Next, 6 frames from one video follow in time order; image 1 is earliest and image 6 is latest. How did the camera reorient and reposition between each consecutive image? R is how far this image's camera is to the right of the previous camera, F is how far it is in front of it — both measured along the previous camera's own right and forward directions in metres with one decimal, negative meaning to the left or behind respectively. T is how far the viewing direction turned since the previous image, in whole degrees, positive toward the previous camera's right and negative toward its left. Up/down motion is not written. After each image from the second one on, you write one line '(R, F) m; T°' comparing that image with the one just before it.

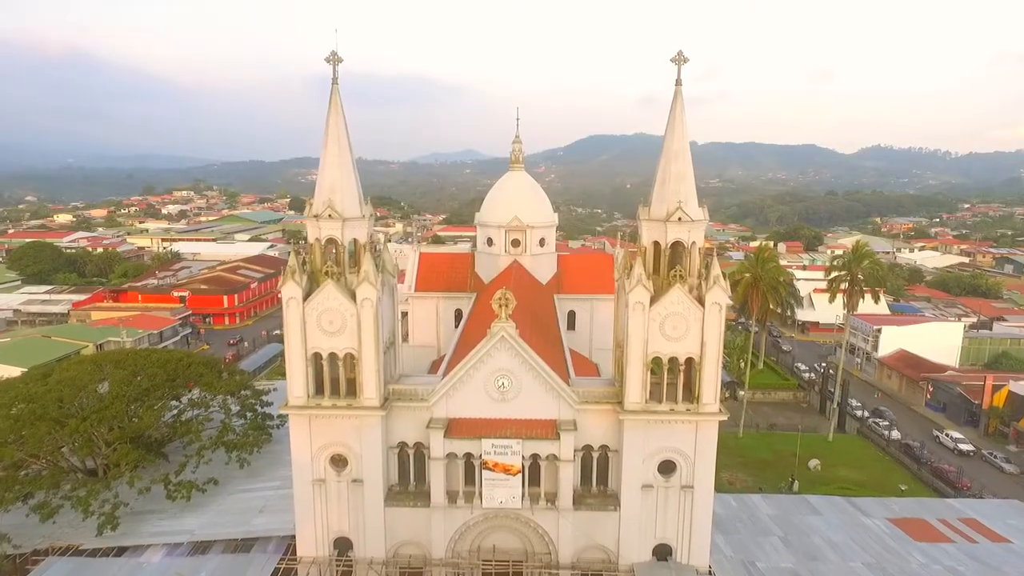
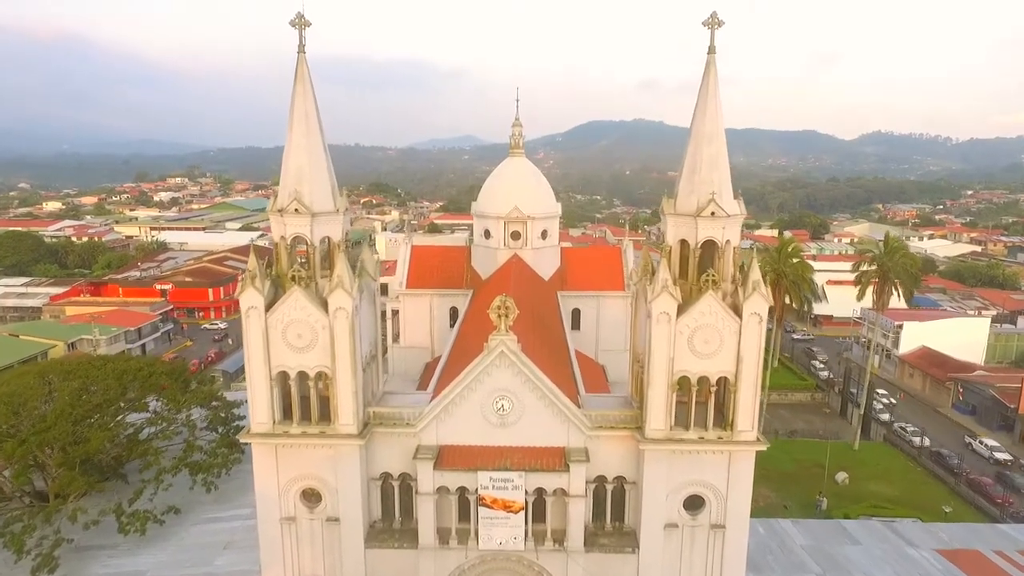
(-0.1, +2.8) m; 0°
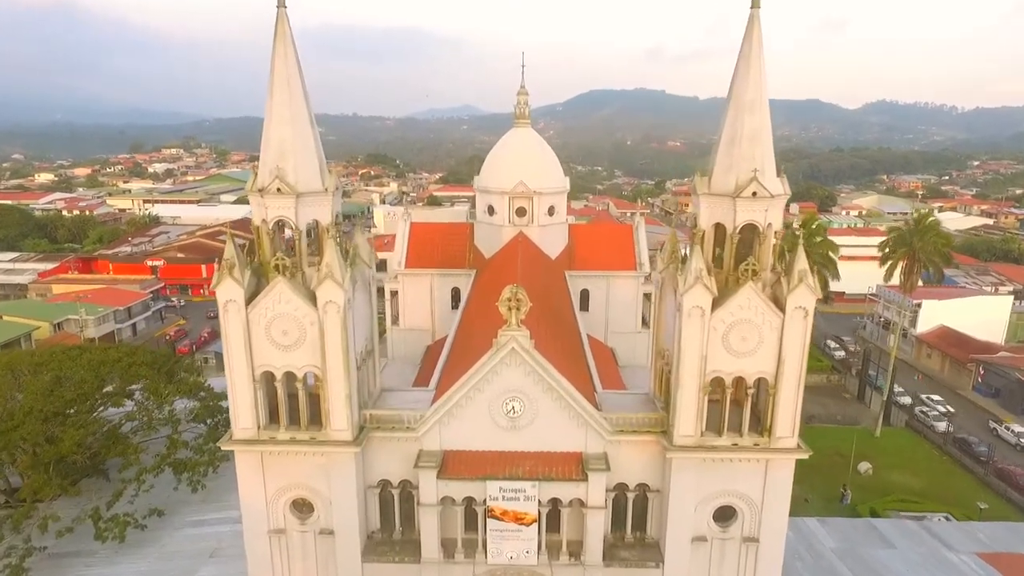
(-0.3, +1.8) m; 0°
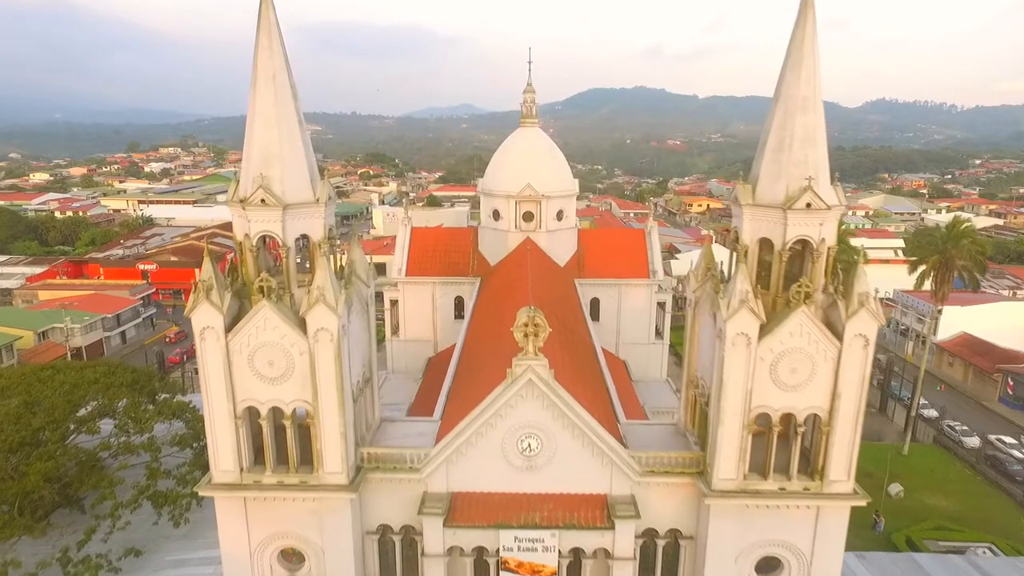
(-0.3, +1.7) m; 0°
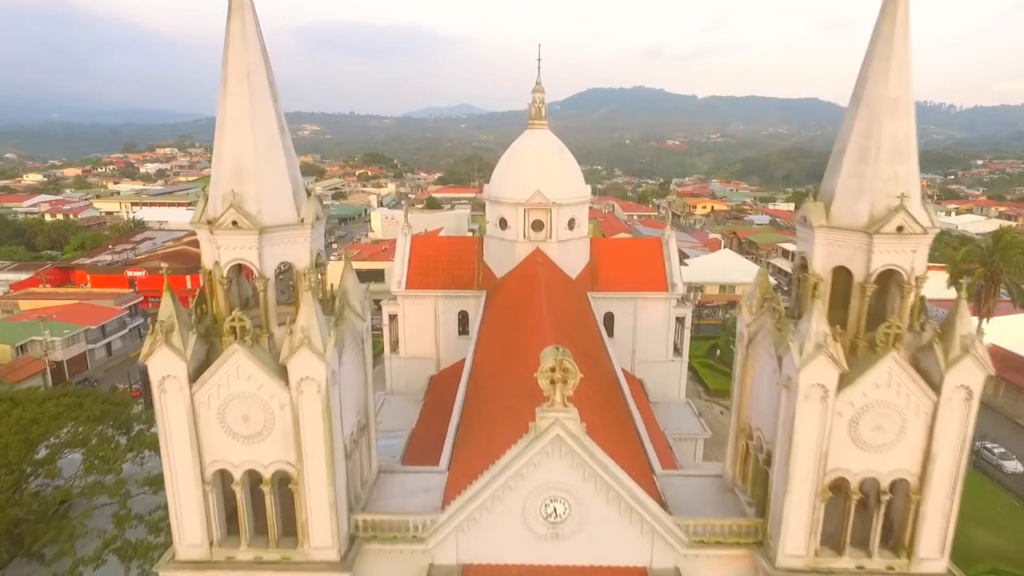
(-0.4, +2.1) m; 0°
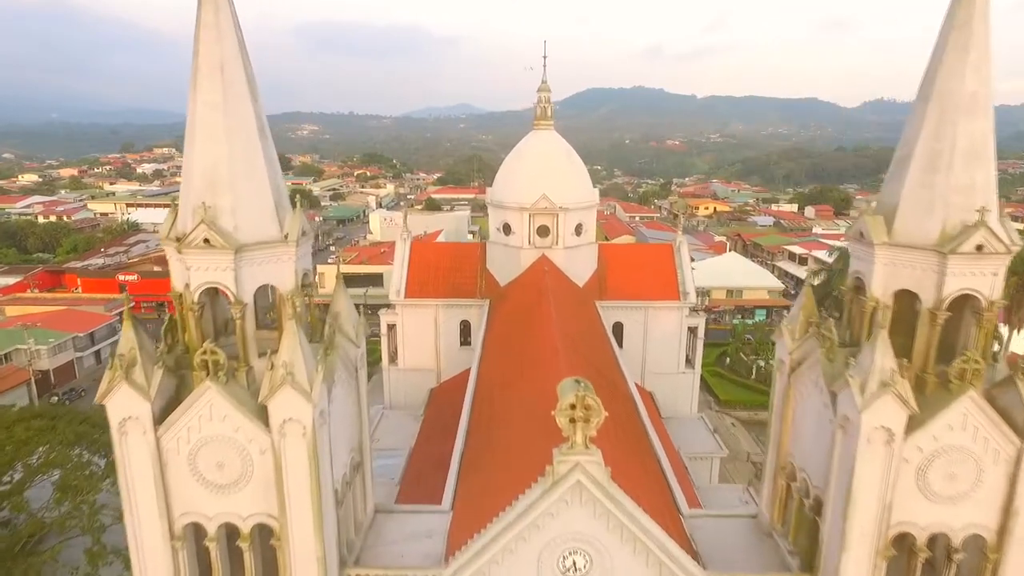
(-0.2, +1.3) m; 0°
